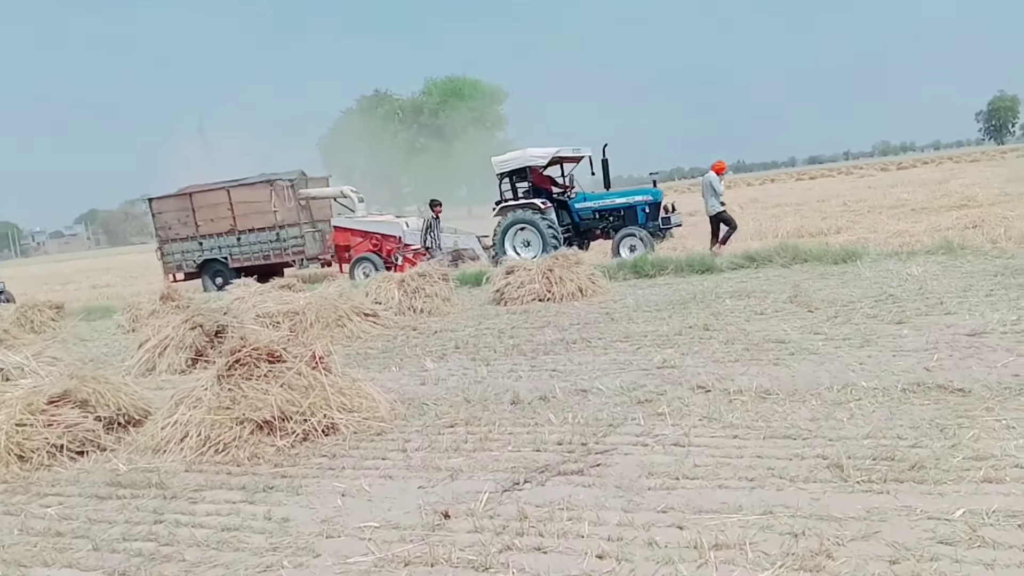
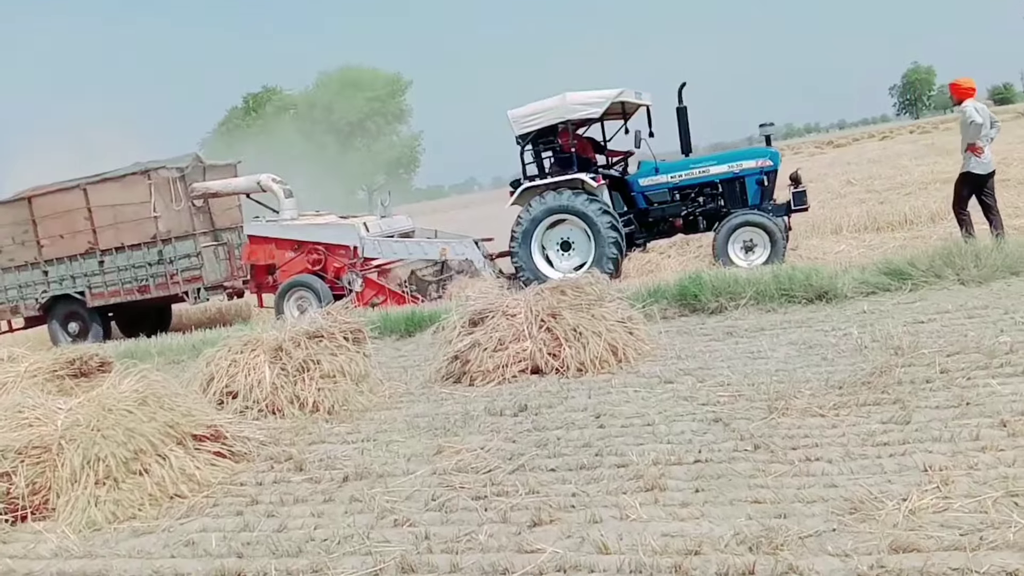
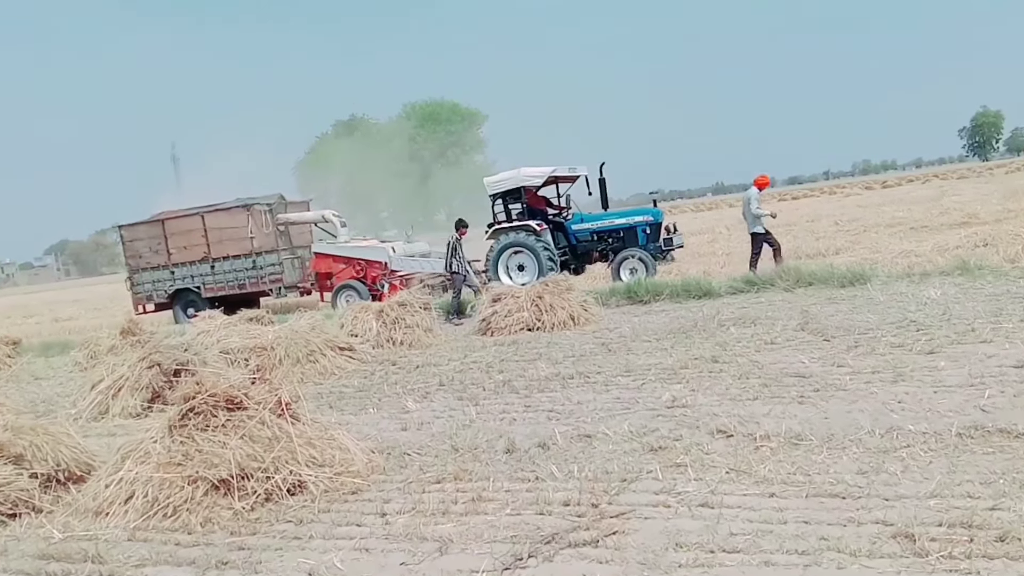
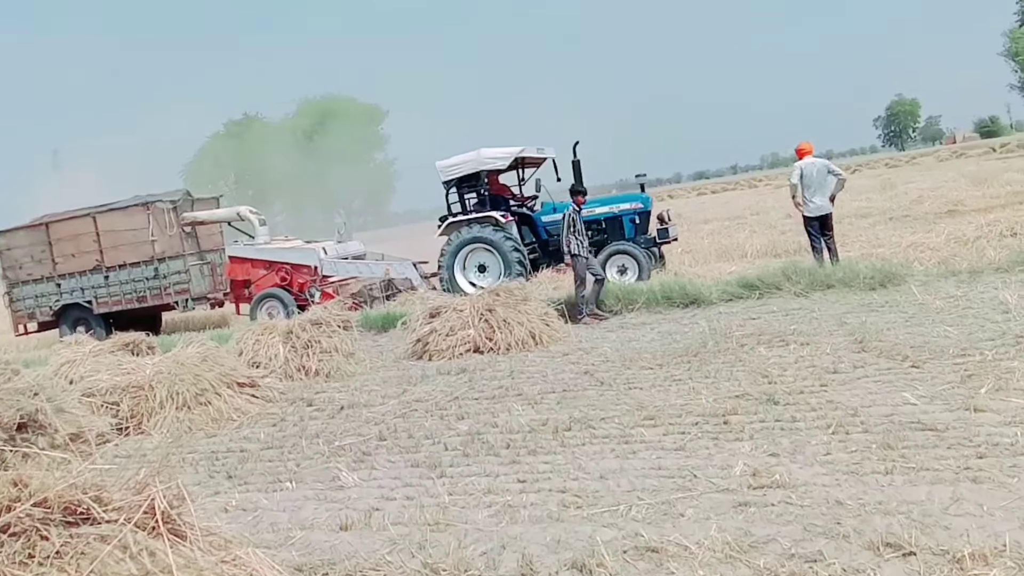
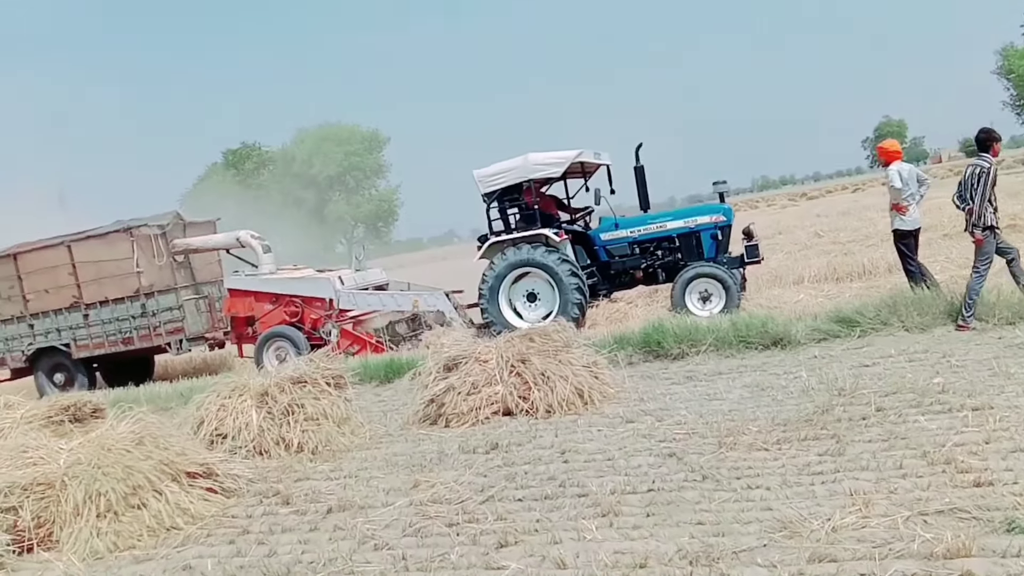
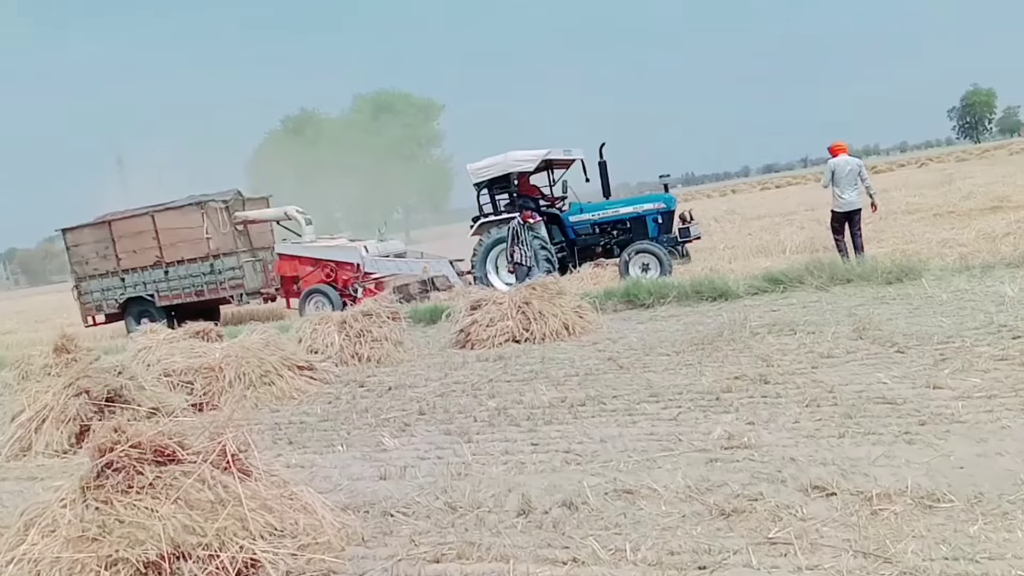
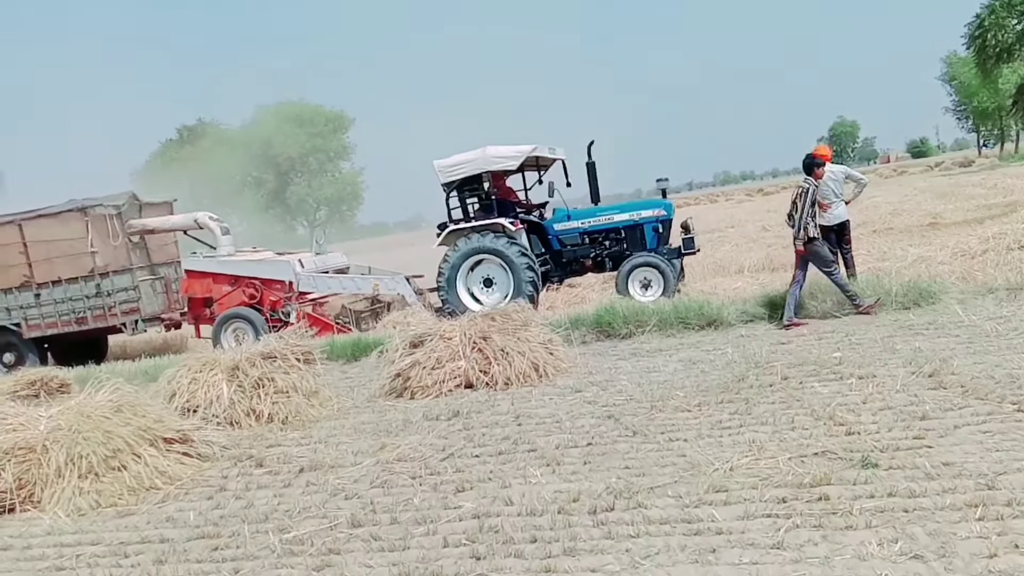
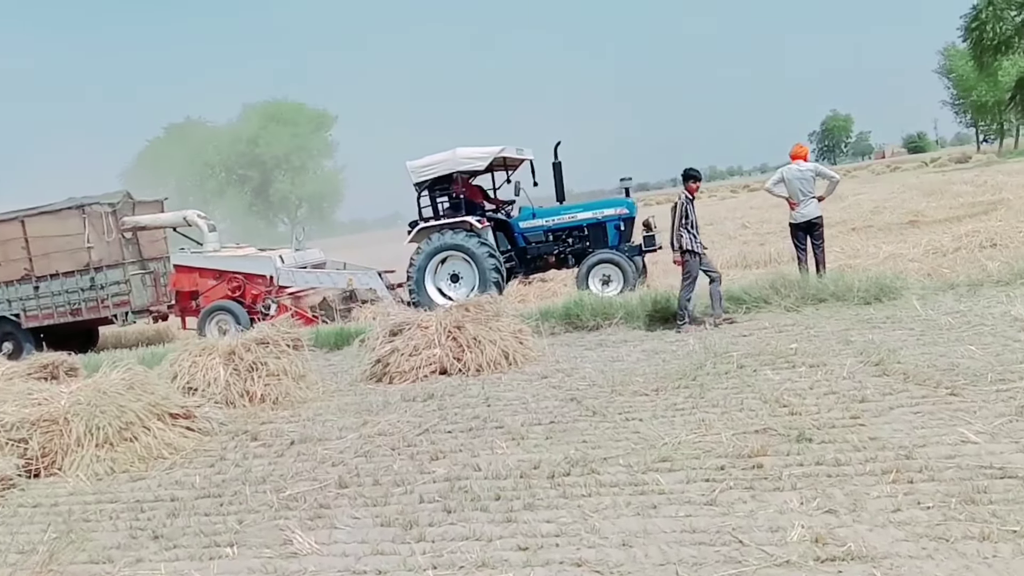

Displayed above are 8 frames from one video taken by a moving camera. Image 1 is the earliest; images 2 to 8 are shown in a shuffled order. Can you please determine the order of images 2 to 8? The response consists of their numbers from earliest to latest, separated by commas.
3, 6, 4, 8, 7, 5, 2
